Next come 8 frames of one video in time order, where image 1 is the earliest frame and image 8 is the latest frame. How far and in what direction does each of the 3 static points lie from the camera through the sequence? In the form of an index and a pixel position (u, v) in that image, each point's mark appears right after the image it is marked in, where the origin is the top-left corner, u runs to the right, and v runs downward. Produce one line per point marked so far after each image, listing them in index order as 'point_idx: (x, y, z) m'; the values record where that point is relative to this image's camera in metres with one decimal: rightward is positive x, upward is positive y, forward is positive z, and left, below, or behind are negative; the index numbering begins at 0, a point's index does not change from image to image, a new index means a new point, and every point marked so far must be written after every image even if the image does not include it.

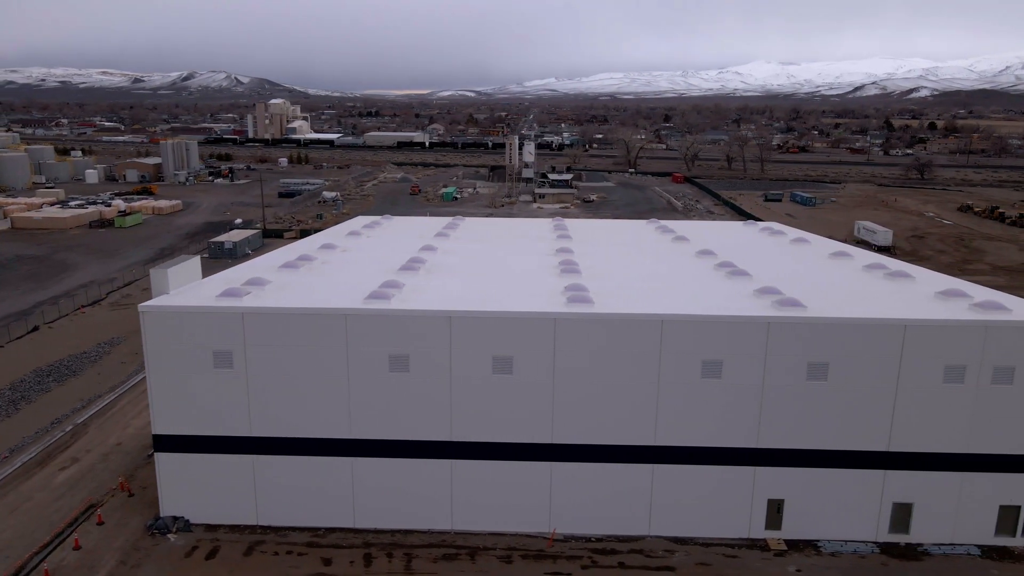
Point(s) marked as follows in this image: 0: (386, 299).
0: (-2.0, -0.2, +10.9) m
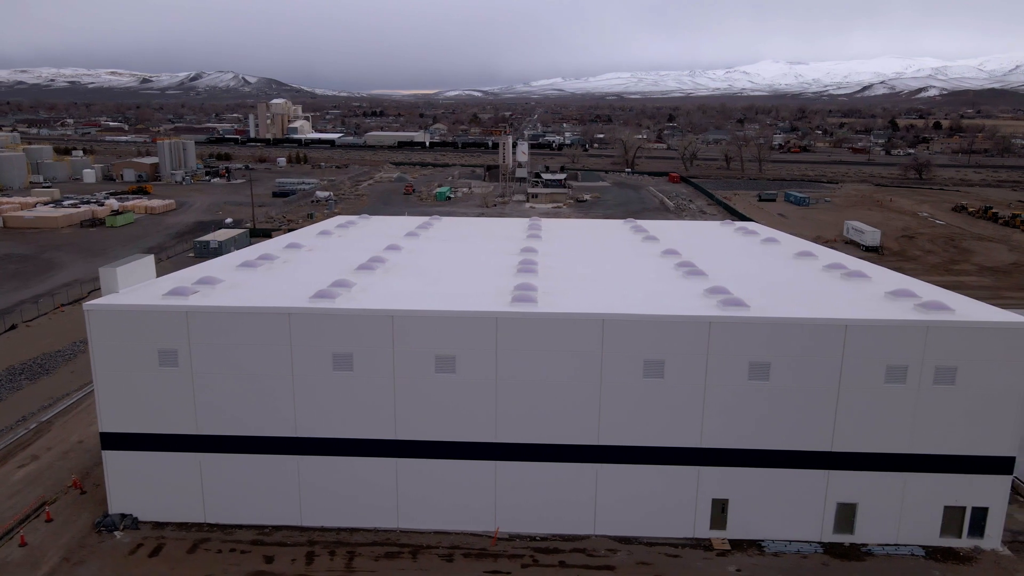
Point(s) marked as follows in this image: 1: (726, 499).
0: (-2.9, -0.1, +10.9) m
1: (+3.4, -3.4, +10.9) m
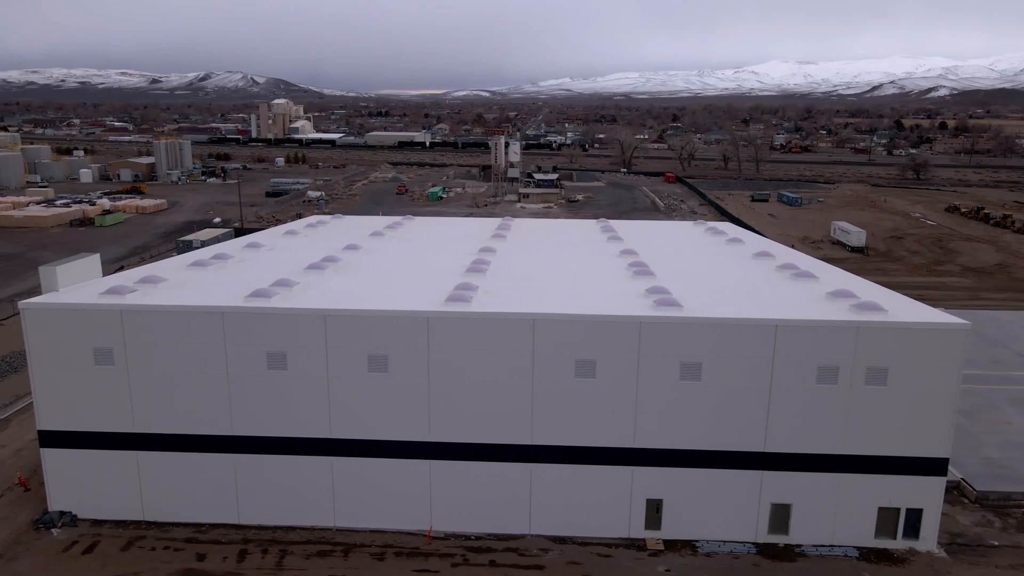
0: (-3.9, -0.1, +11.0) m
1: (+2.4, -3.4, +10.8) m
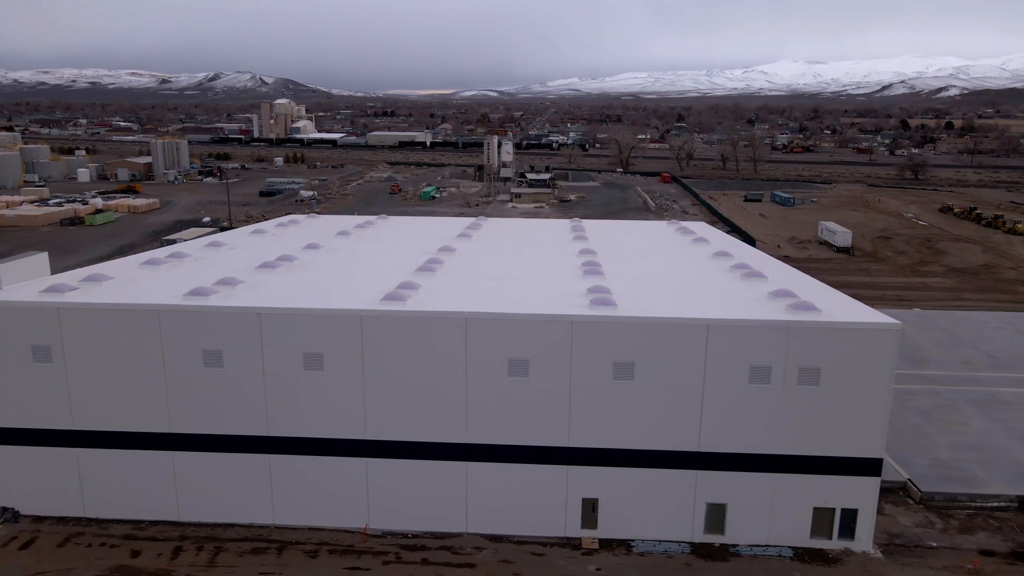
0: (-5.0, -0.1, +11.0) m
1: (+1.3, -3.4, +10.9) m
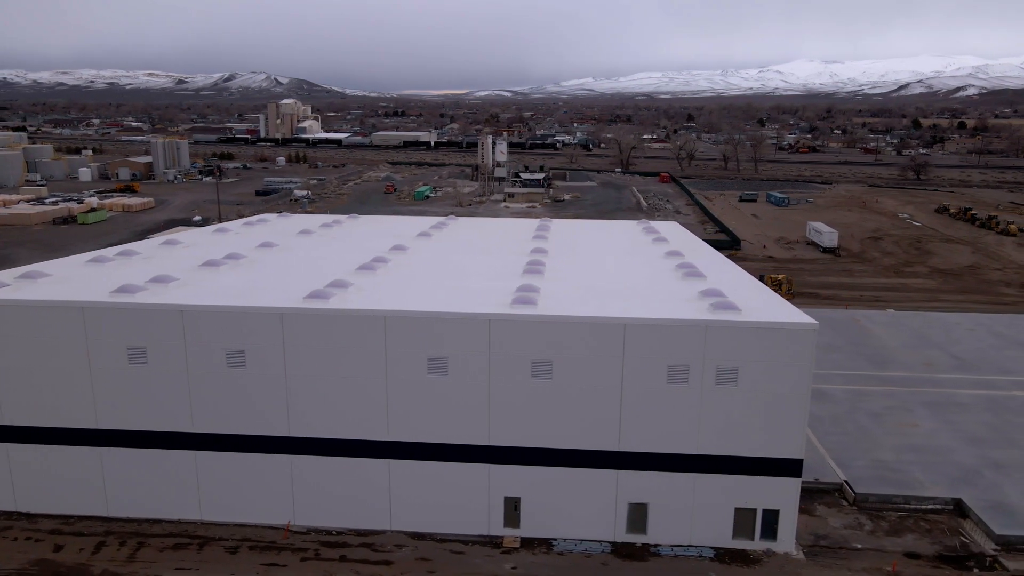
0: (-6.2, -0.1, +11.1) m
1: (+0.1, -3.3, +10.9) m
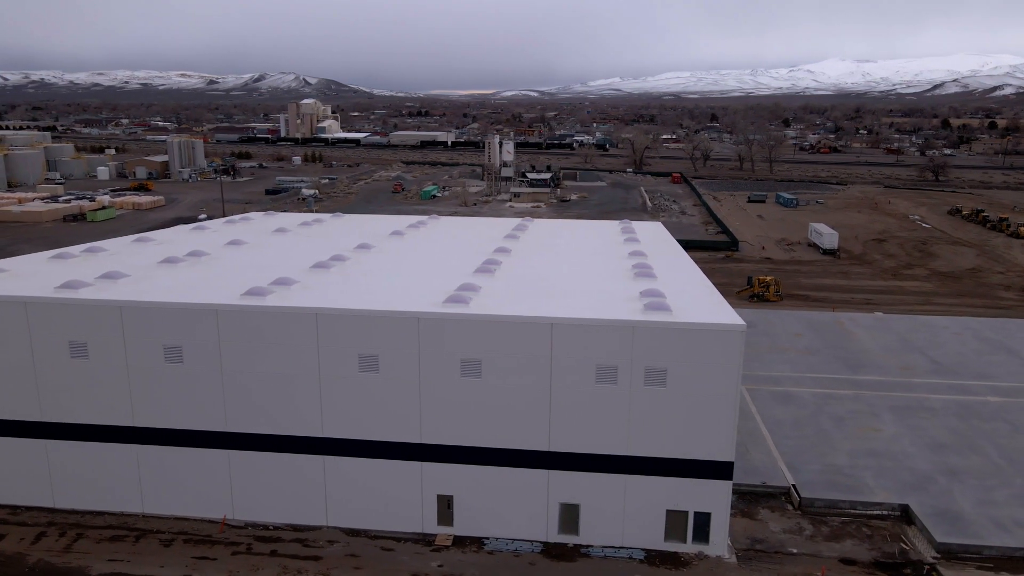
0: (-7.2, 0.0, +11.3) m
1: (-1.0, -3.3, +10.9) m
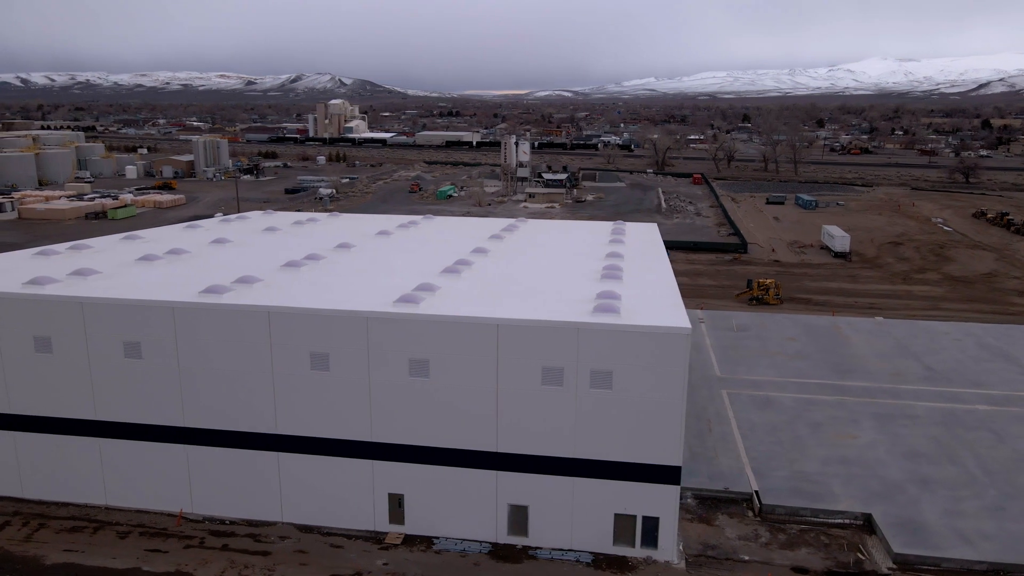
0: (-8.0, +0.1, +11.6) m
1: (-1.8, -3.3, +10.9) m
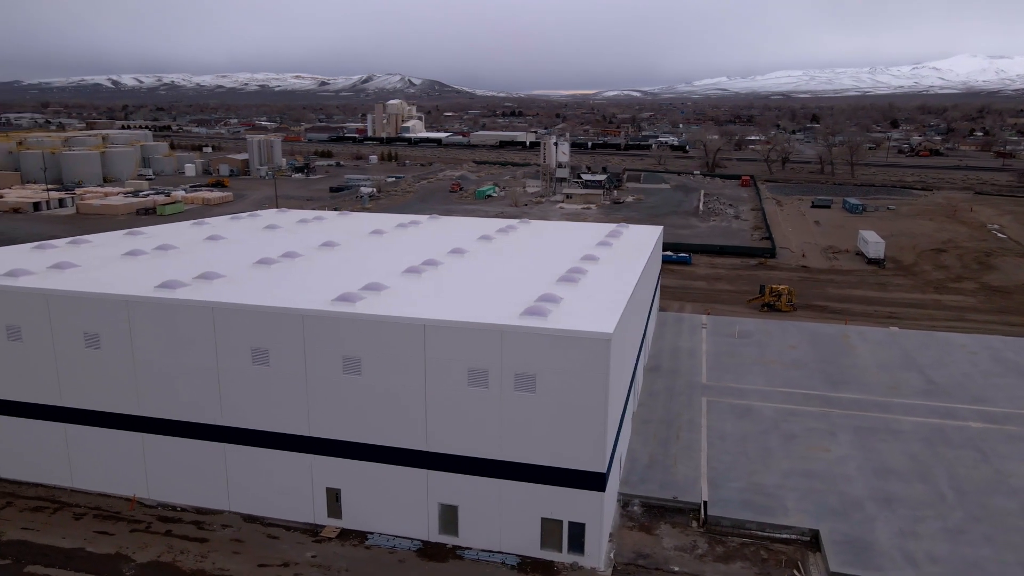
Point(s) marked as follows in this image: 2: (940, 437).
0: (-8.9, +0.2, +12.4) m
1: (-2.9, -3.3, +11.2) m
2: (+9.1, -3.2, +14.3) m
